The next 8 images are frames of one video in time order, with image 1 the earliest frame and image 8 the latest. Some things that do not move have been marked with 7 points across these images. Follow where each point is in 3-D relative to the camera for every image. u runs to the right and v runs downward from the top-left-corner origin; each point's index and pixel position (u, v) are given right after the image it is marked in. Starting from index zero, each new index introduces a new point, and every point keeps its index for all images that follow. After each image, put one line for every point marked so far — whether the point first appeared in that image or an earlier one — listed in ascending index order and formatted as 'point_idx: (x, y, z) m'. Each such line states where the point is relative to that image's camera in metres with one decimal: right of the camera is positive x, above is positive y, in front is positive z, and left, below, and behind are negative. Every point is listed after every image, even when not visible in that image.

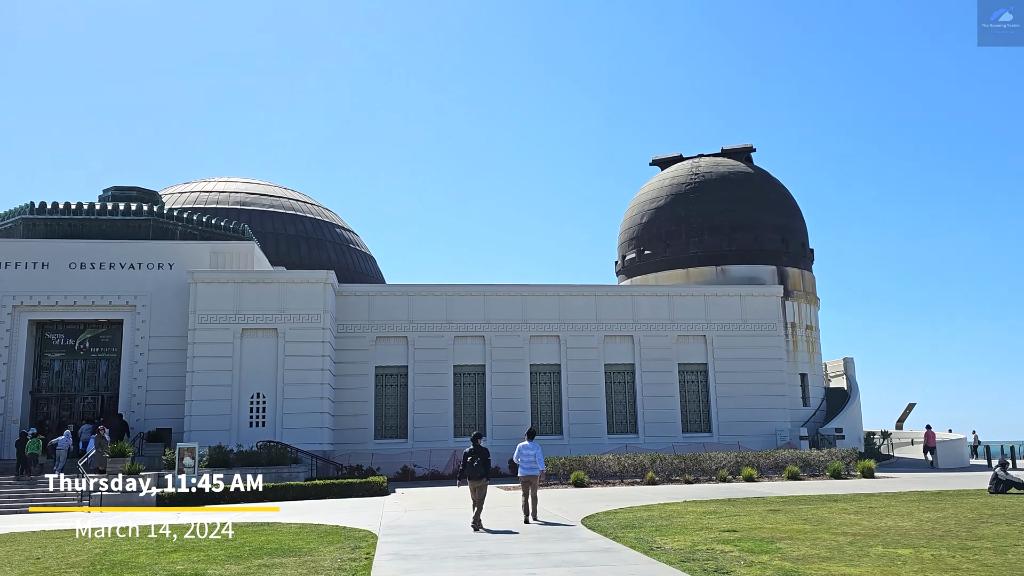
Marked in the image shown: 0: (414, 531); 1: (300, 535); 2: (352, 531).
0: (-1.6, -4.1, +14.3) m
1: (-3.5, -4.1, +14.0) m
2: (-2.6, -4.1, +14.1) m
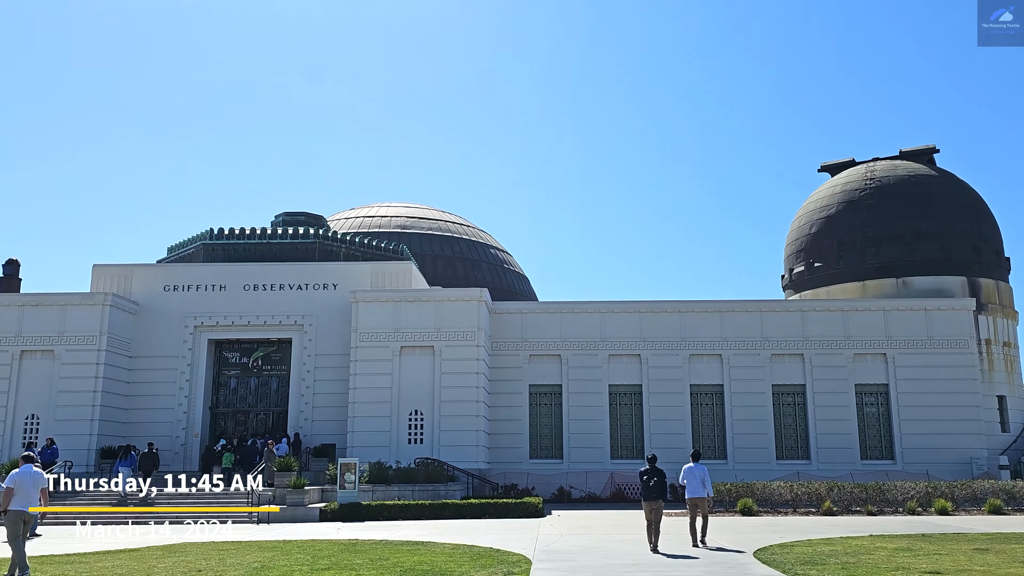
0: (+1.0, -4.3, +13.4) m
1: (-0.9, -4.3, +13.5) m
2: (-0.1, -4.3, +13.5) m
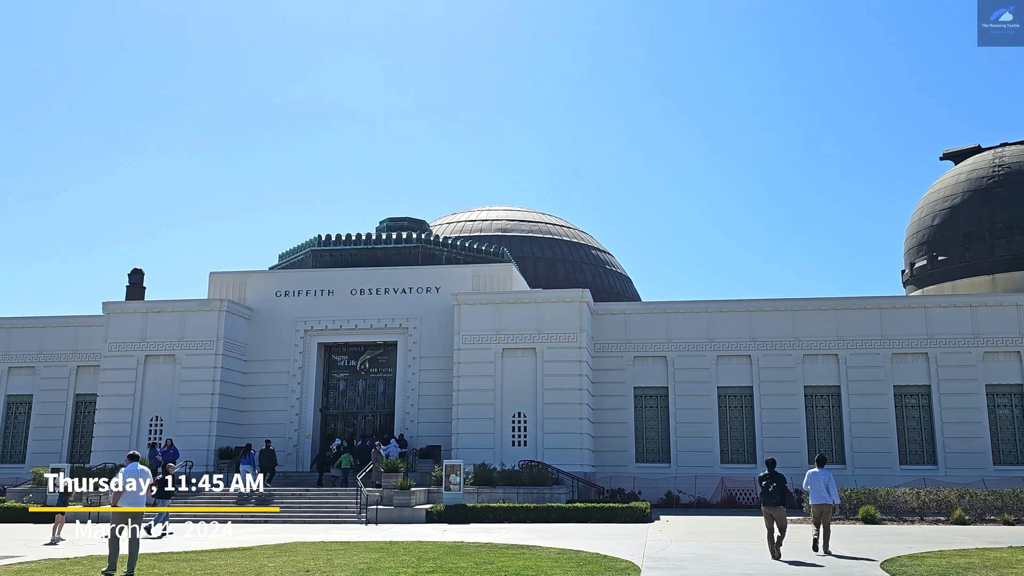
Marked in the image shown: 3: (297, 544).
0: (+2.6, -4.2, +12.9) m
1: (+0.7, -4.3, +13.2) m
2: (+1.6, -4.2, +13.1) m
3: (-4.1, -4.9, +16.1) m
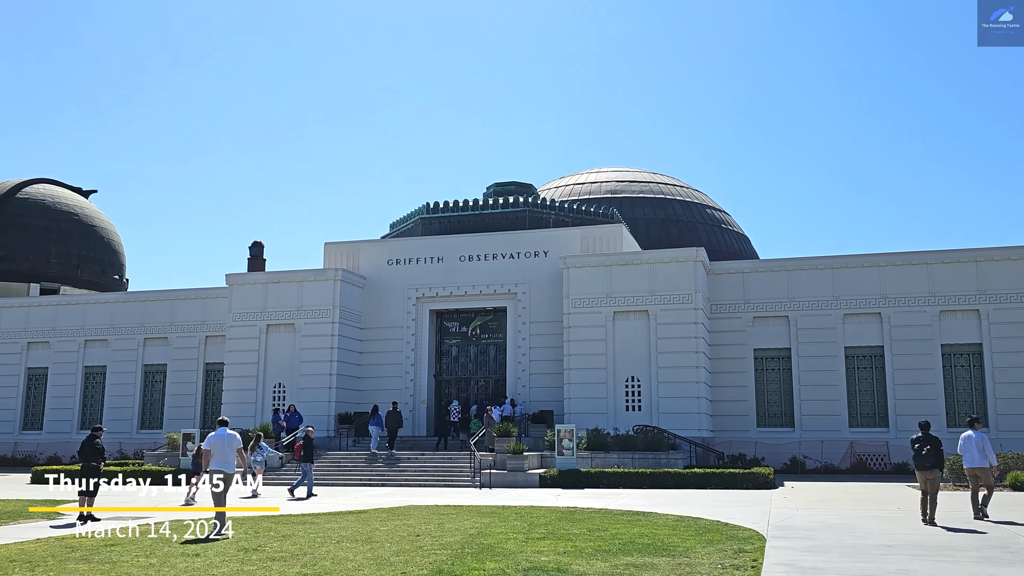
0: (+4.3, -3.5, +12.0) m
1: (+2.5, -3.6, +12.6) m
2: (+3.3, -3.5, +12.3) m
3: (-1.9, -4.2, +16.1) m
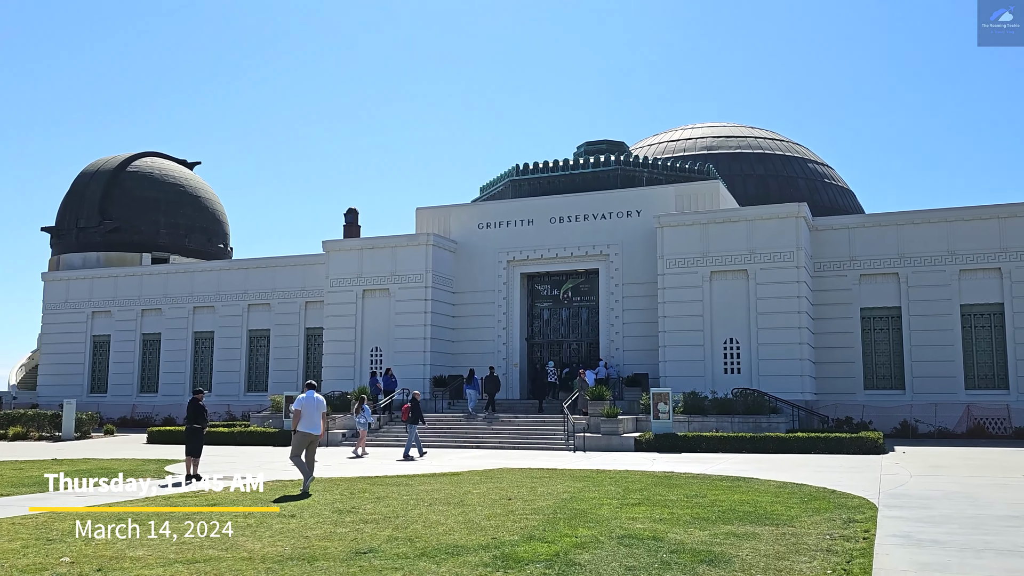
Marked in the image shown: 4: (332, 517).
0: (+5.5, -2.9, +11.3) m
1: (+3.8, -3.0, +12.0) m
2: (+4.6, -2.9, +11.7) m
3: (-0.2, -3.5, +16.0) m
4: (-2.2, -2.8, +10.3) m
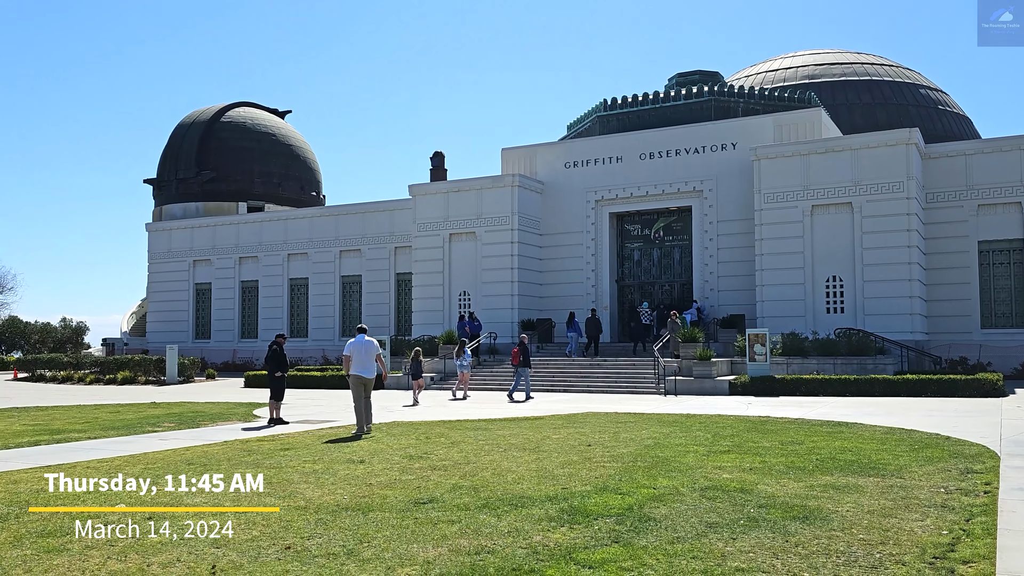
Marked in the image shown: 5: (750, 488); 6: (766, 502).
0: (+6.5, -2.0, +10.0) m
1: (+4.9, -2.0, +11.0) m
2: (+5.6, -2.0, +10.5) m
3: (+1.4, -2.3, +15.4) m
4: (-1.3, -2.1, +9.9) m
5: (+2.2, -1.9, +7.9) m
6: (+2.2, -1.8, +7.3) m
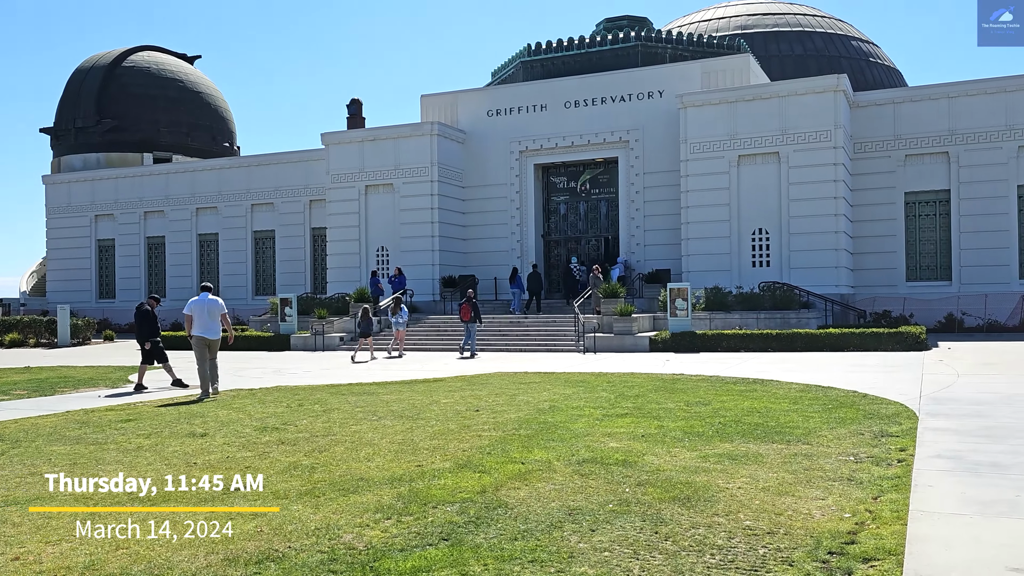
0: (+5.1, -1.4, +9.2) m
1: (+3.4, -1.4, +10.1) m
2: (+4.2, -1.3, +9.7) m
3: (-0.4, -1.5, +14.2) m
4: (-2.7, -1.5, +8.6) m
5: (+1.0, -1.4, +6.8) m
6: (+1.0, -1.4, +6.2) m
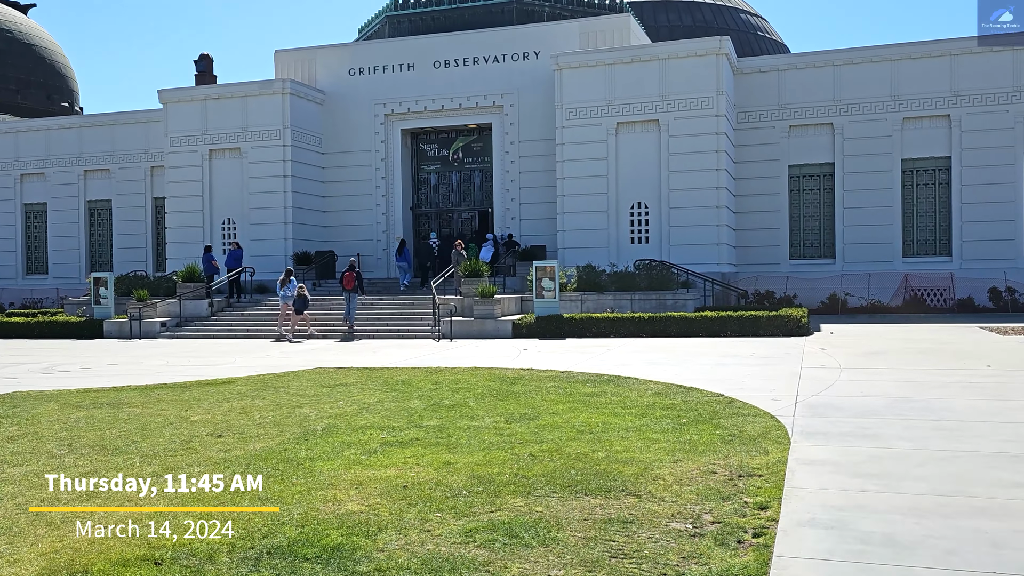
0: (+3.0, -1.2, +7.2) m
1: (+1.2, -1.2, +7.9) m
2: (+2.0, -1.2, +7.6) m
3: (-3.0, -1.2, +11.6) m
4: (-4.6, -1.4, +5.7) m
5: (-0.8, -1.3, +4.4) m
6: (-0.7, -1.3, +3.7) m
